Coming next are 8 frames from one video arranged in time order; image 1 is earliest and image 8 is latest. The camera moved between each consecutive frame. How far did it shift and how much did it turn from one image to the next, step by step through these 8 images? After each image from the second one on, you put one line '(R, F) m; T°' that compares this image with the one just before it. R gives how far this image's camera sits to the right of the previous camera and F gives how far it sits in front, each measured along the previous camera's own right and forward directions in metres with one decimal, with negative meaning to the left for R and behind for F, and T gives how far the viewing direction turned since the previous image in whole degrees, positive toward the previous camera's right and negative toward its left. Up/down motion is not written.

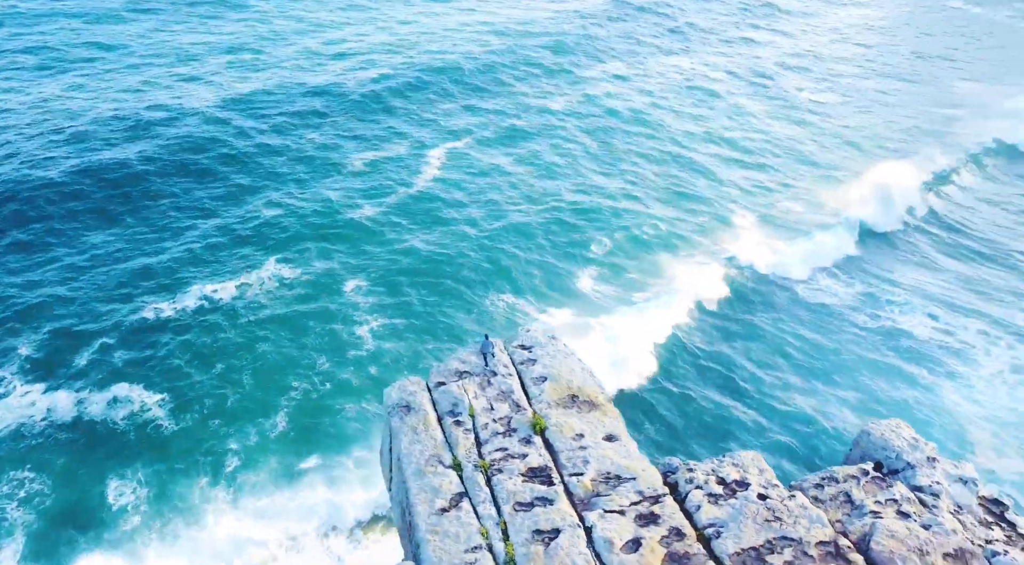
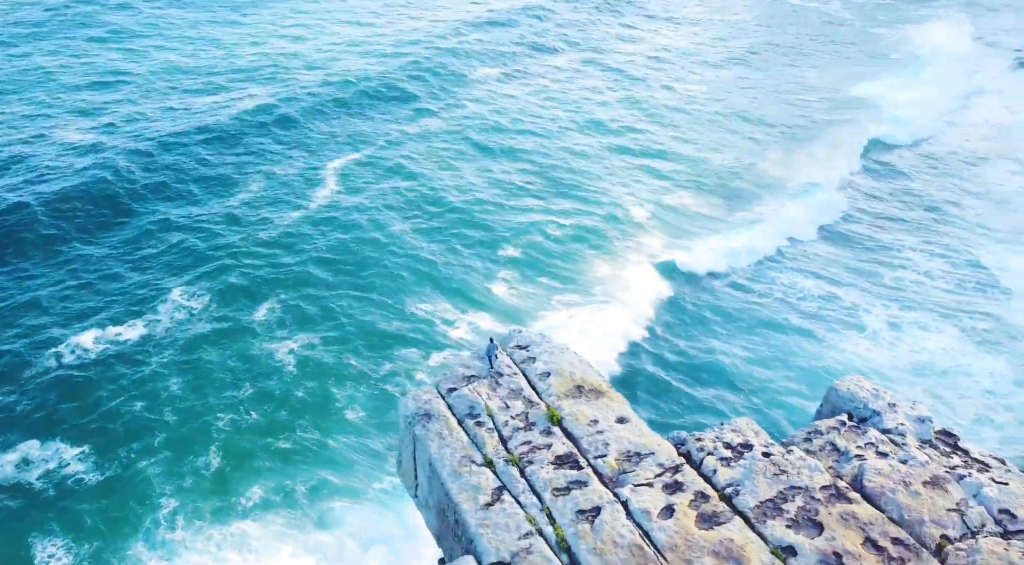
(+7.4, -2.8) m; -28°
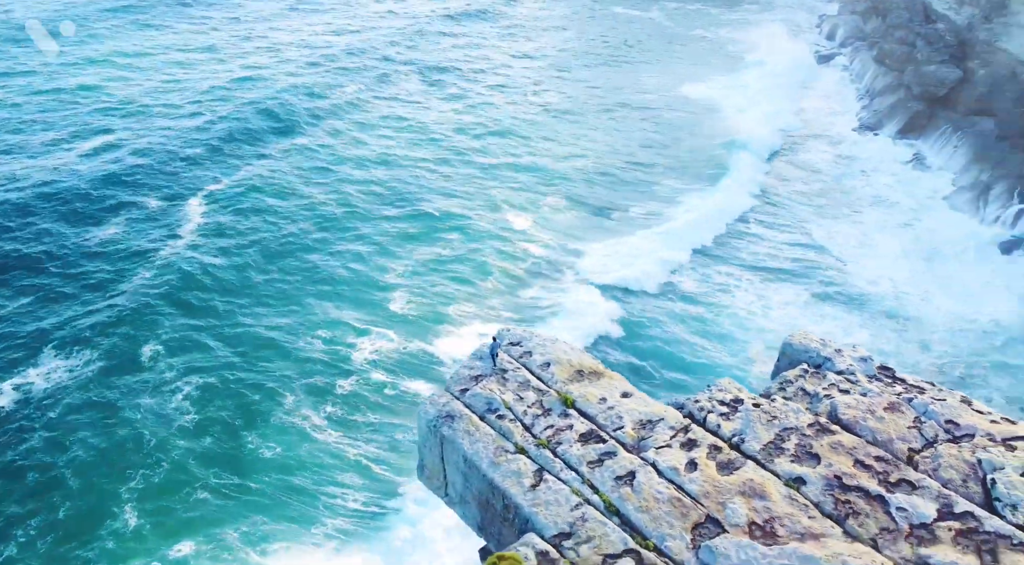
(-3.9, -1.3) m; +13°
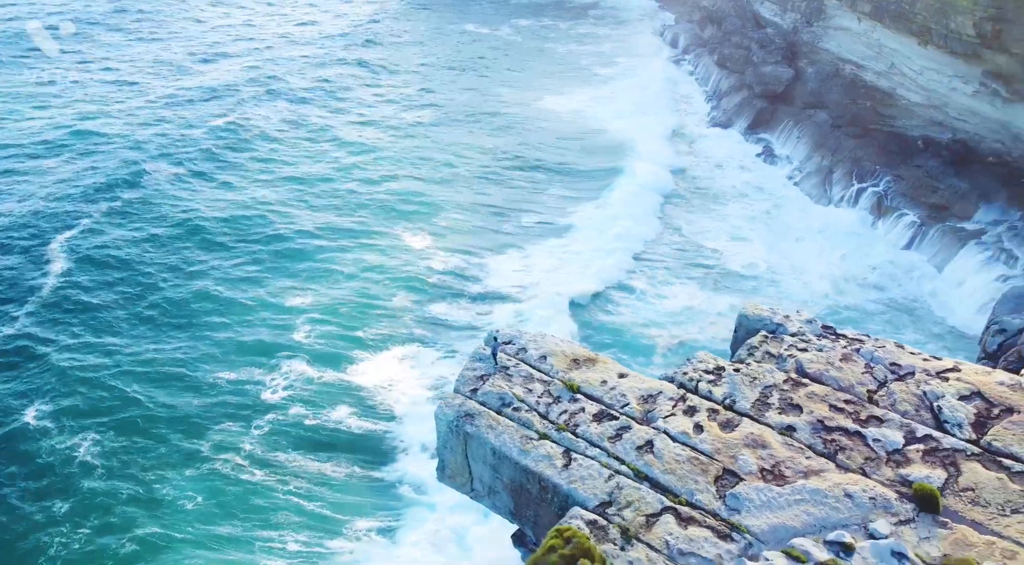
(-3.9, -1.2) m; +12°
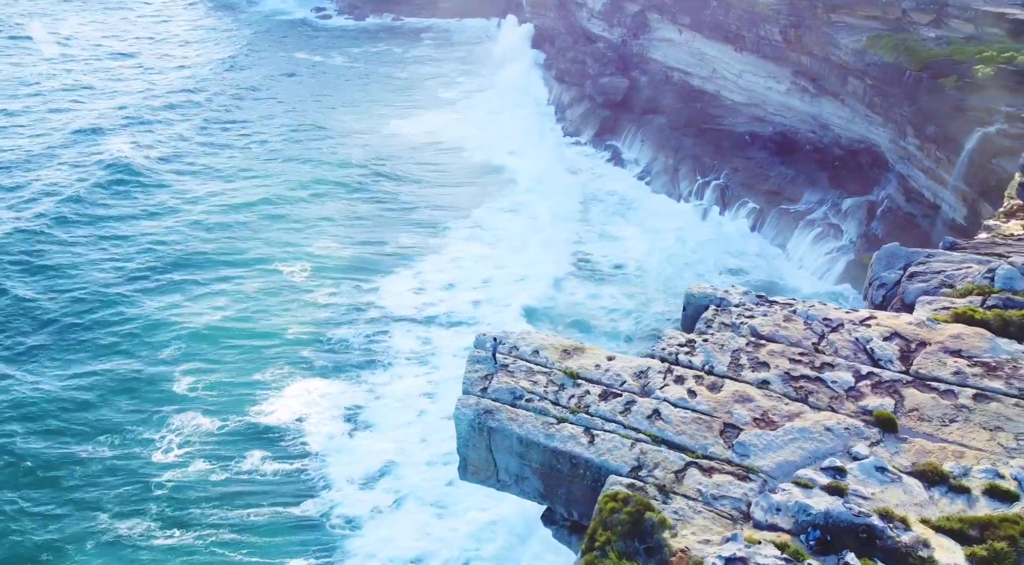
(-4.9, -1.2) m; +13°
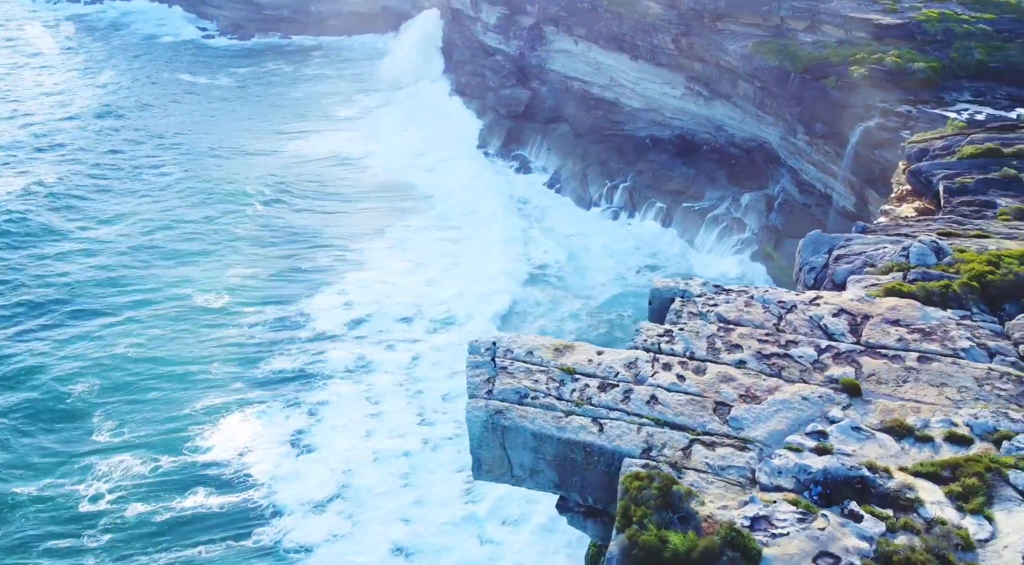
(-3.4, -1.1) m; +9°
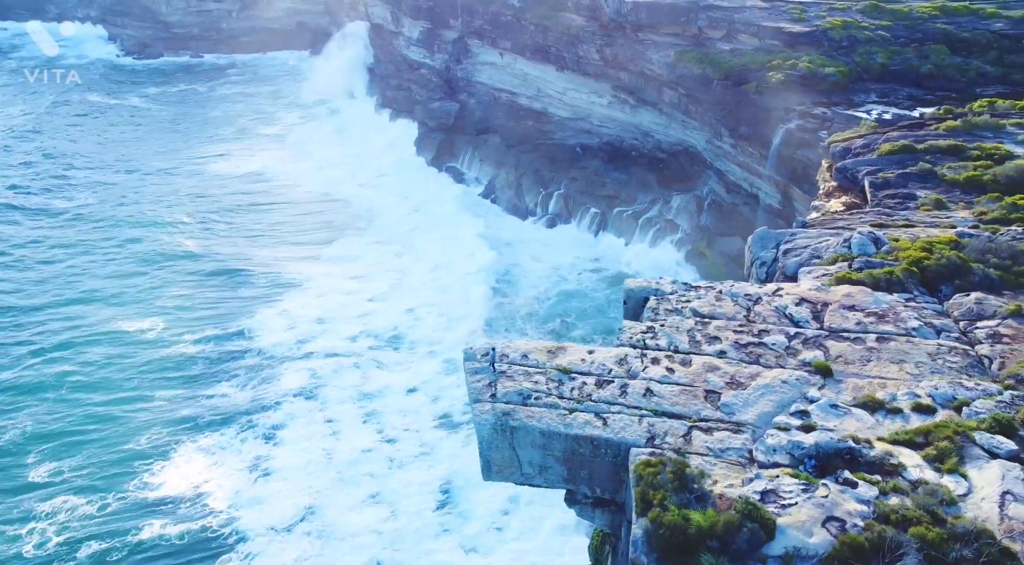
(-2.7, -1.0) m; +7°
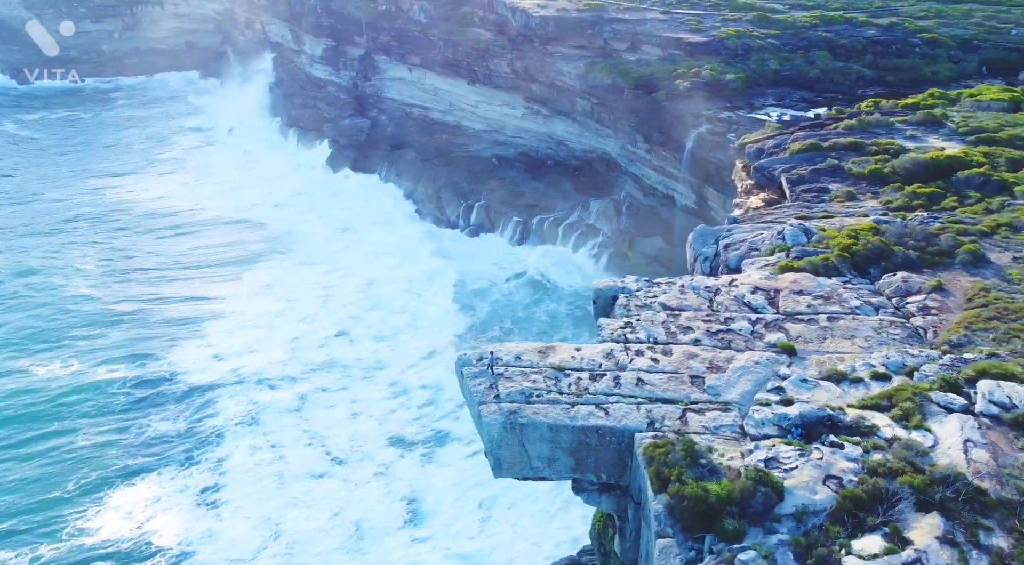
(-3.6, -1.1) m; +8°
